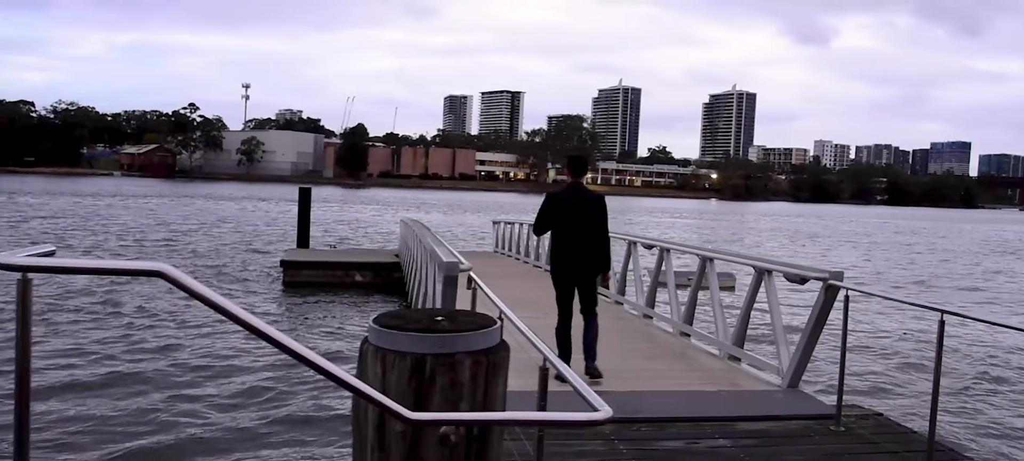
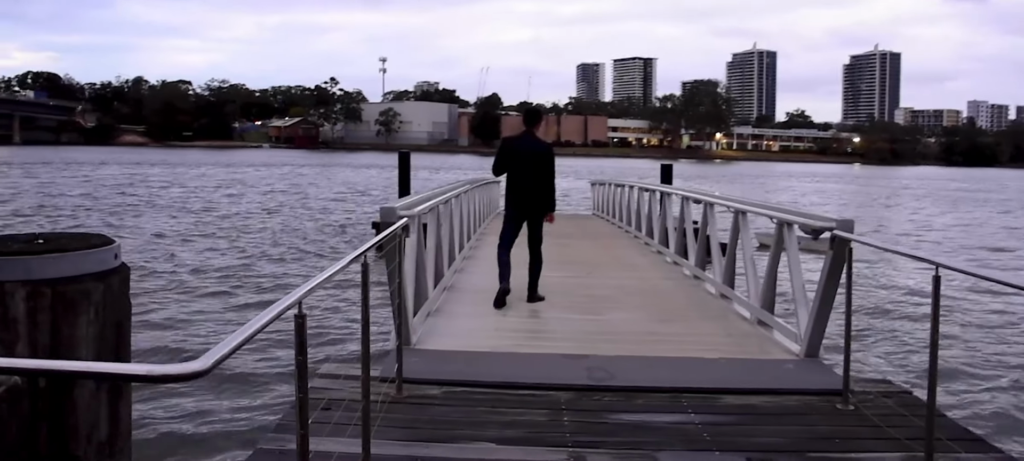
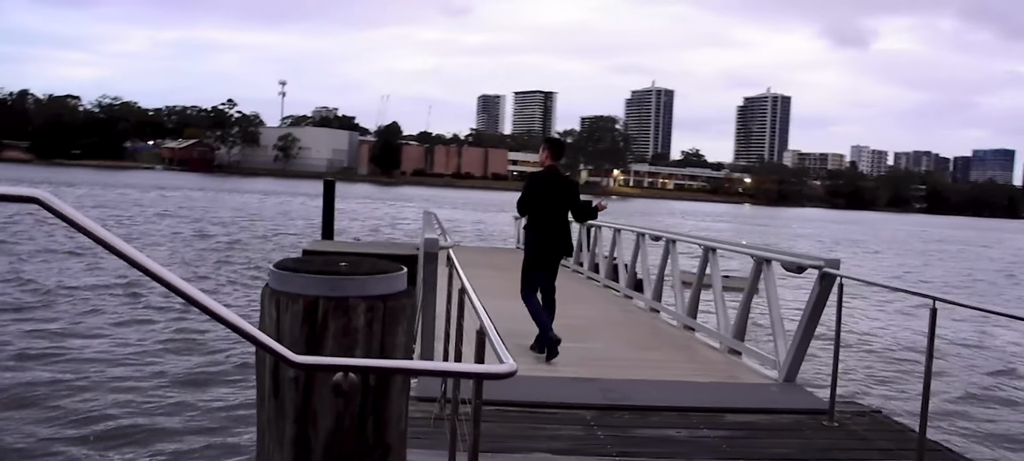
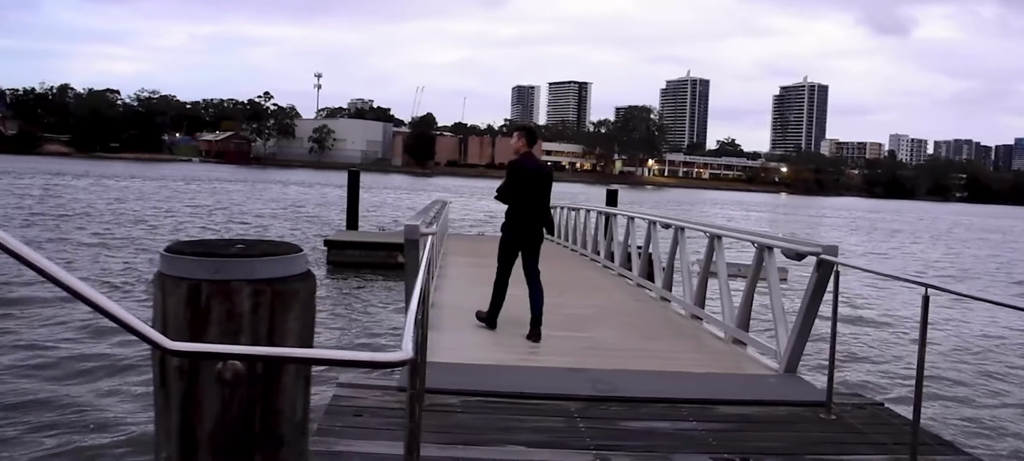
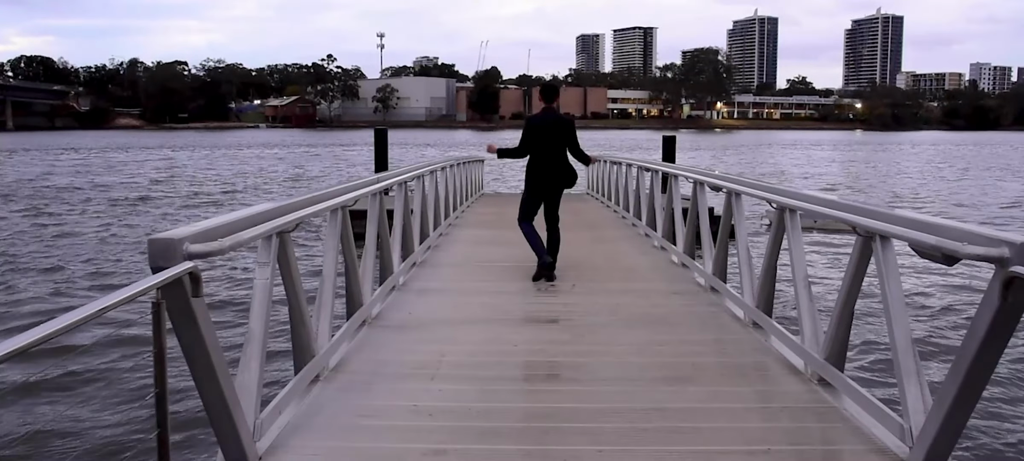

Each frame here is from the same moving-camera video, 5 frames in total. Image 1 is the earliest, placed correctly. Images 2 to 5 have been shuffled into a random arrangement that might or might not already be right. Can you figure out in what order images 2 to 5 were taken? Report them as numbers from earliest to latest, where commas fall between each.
3, 4, 2, 5
